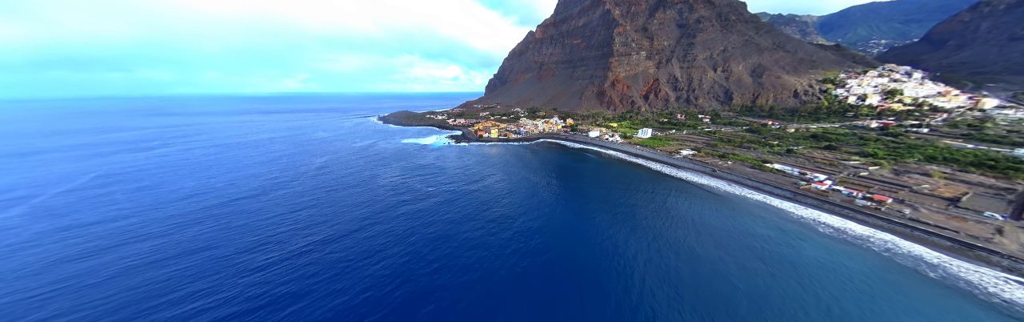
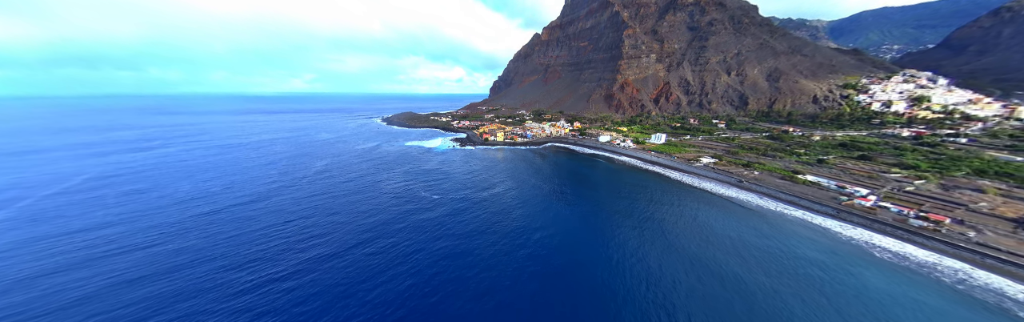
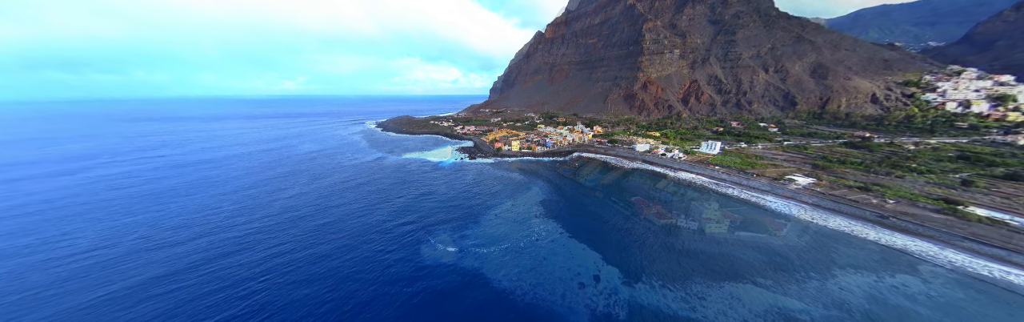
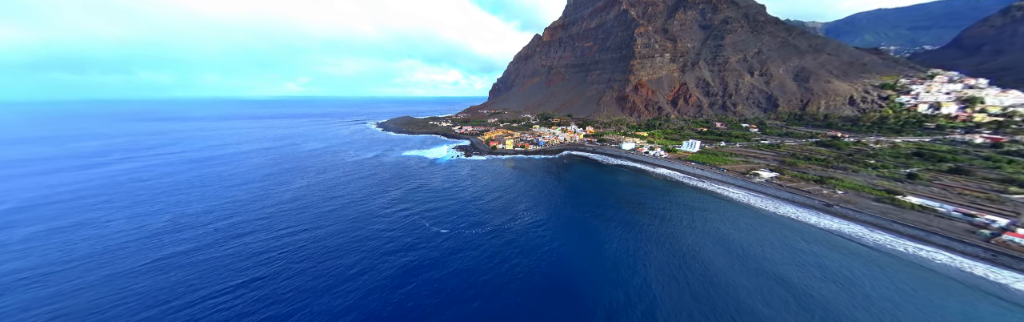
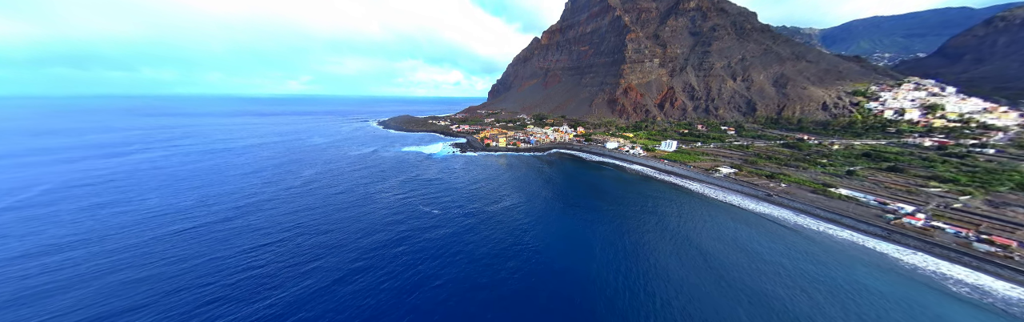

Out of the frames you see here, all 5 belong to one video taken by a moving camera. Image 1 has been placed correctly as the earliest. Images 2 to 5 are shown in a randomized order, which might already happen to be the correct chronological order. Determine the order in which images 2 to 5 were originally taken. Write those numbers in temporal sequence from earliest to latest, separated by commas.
2, 5, 4, 3
